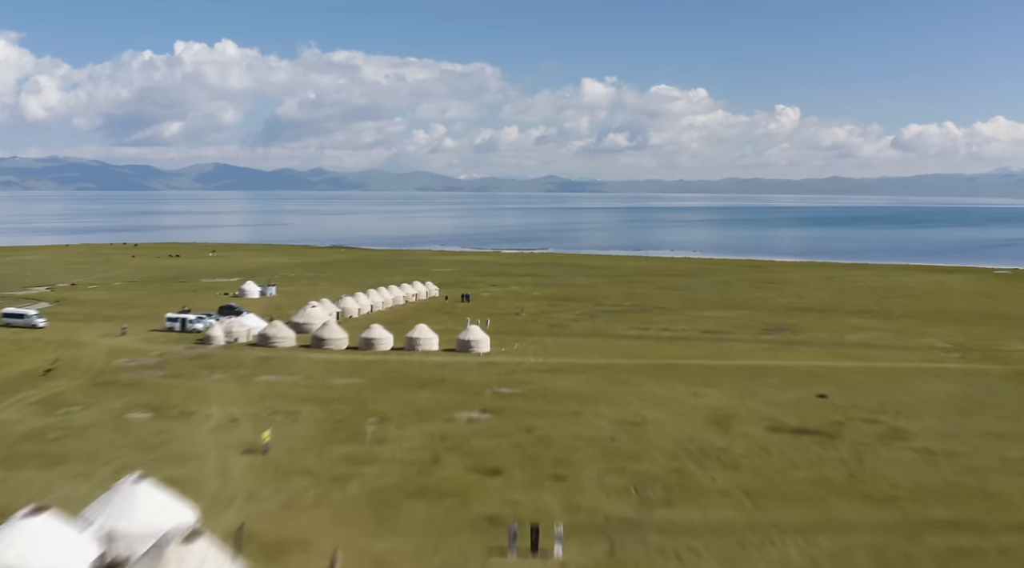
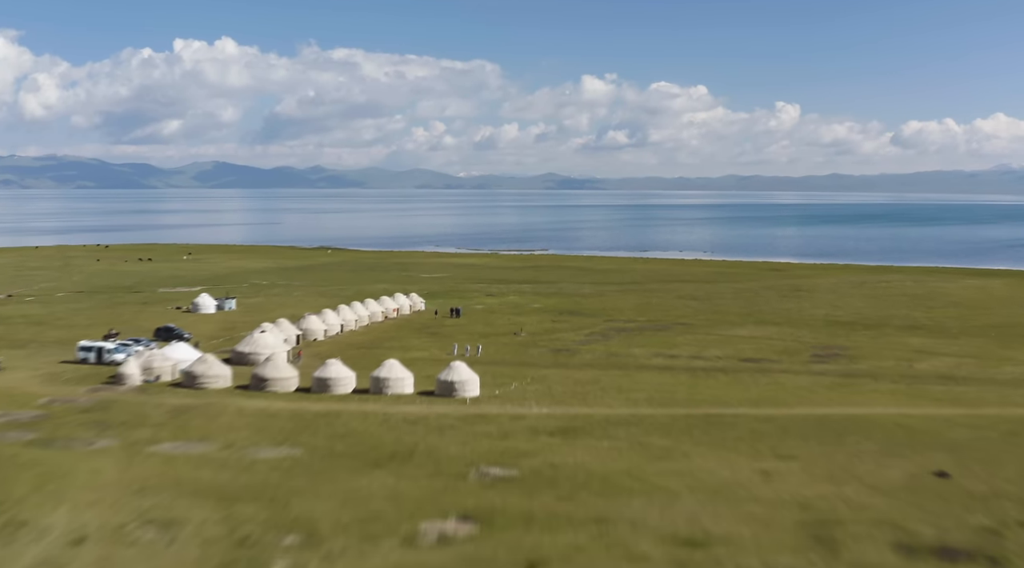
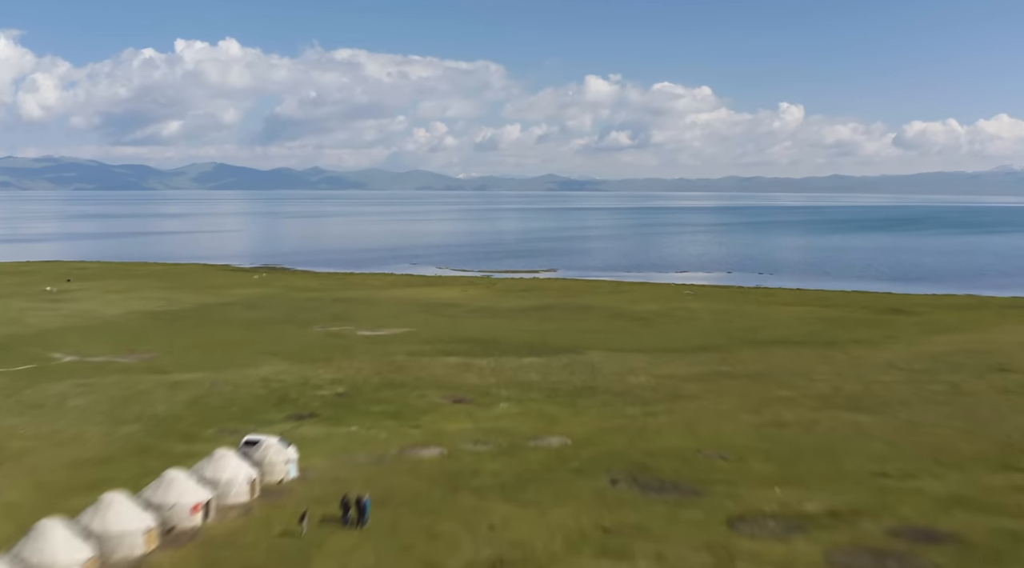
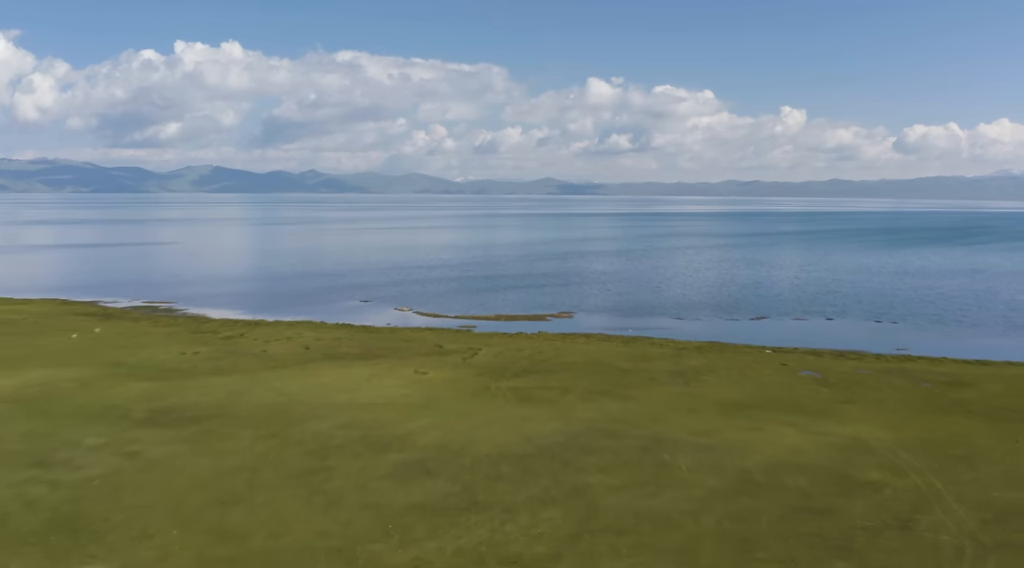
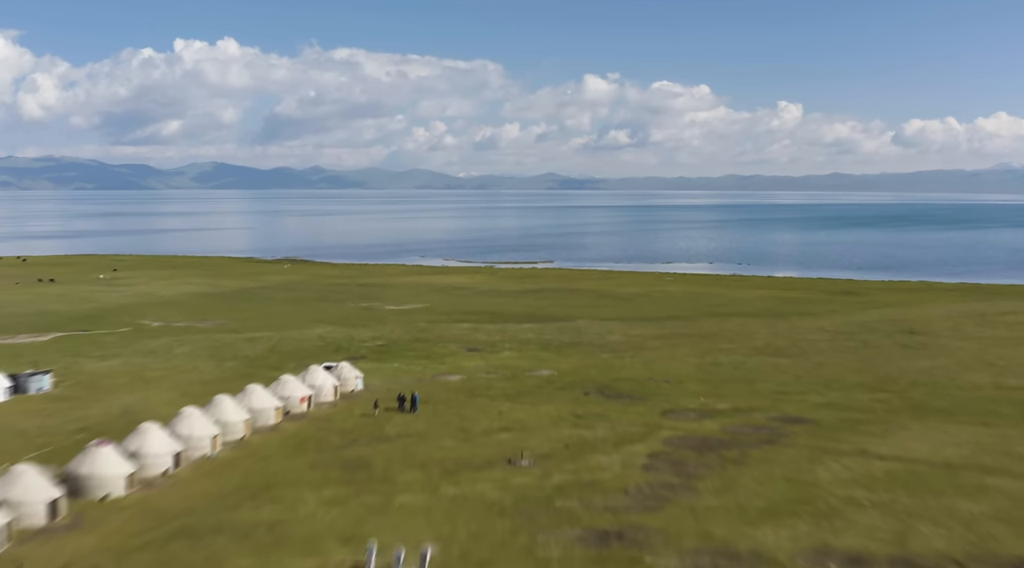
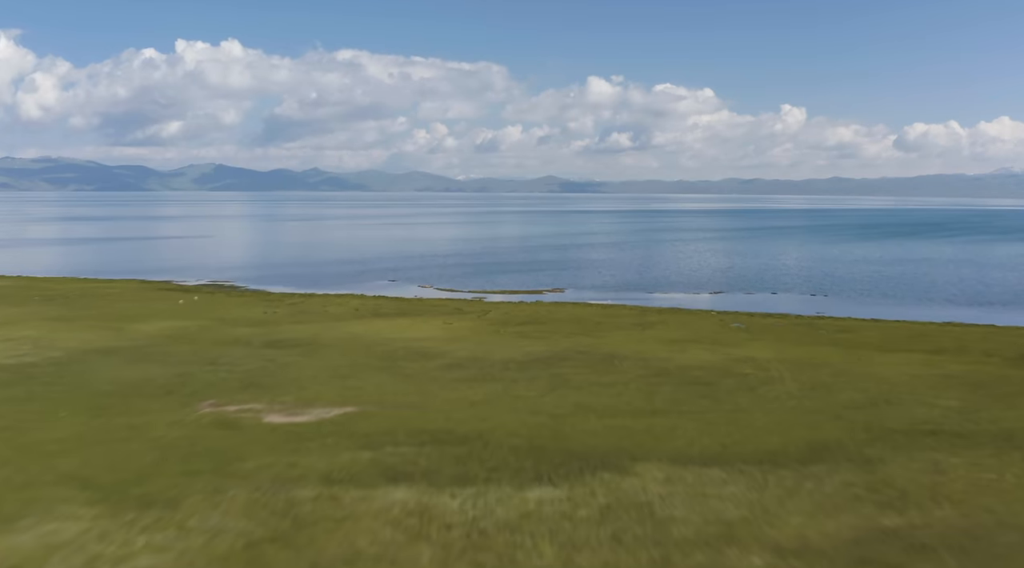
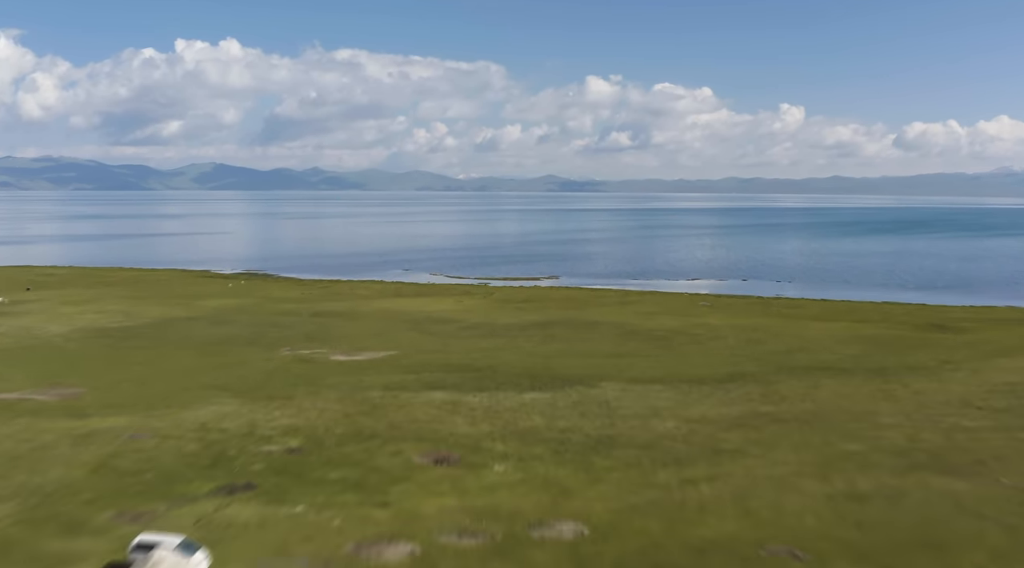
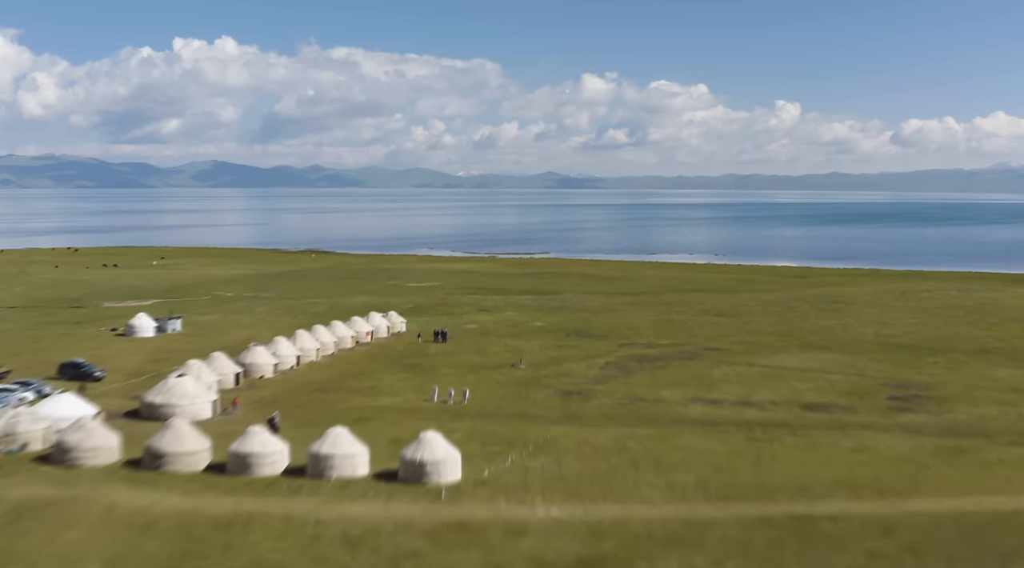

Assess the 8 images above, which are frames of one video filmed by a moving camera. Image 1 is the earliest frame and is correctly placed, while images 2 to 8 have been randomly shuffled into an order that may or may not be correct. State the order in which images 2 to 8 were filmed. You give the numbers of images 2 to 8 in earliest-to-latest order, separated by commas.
2, 8, 5, 3, 7, 6, 4
